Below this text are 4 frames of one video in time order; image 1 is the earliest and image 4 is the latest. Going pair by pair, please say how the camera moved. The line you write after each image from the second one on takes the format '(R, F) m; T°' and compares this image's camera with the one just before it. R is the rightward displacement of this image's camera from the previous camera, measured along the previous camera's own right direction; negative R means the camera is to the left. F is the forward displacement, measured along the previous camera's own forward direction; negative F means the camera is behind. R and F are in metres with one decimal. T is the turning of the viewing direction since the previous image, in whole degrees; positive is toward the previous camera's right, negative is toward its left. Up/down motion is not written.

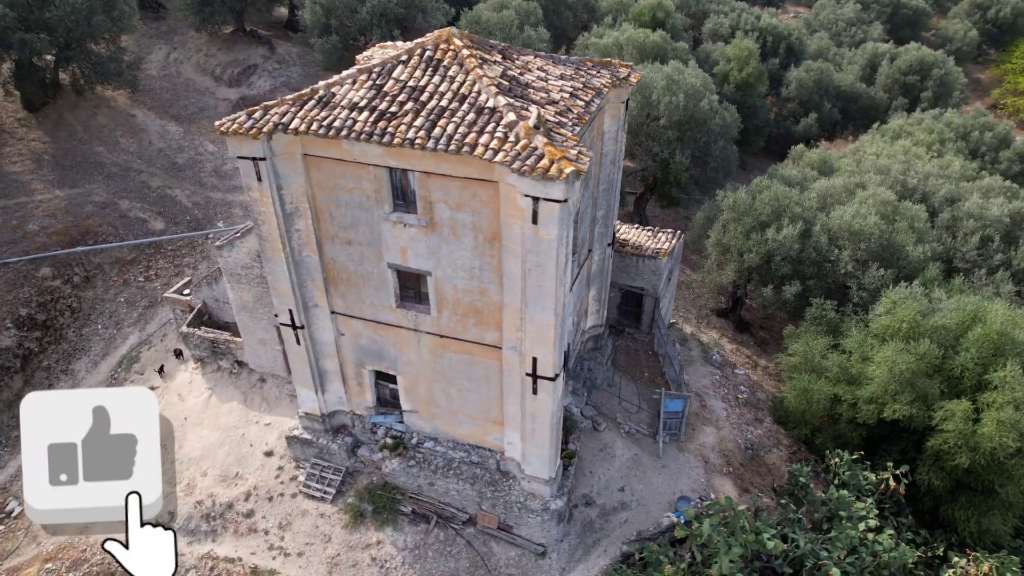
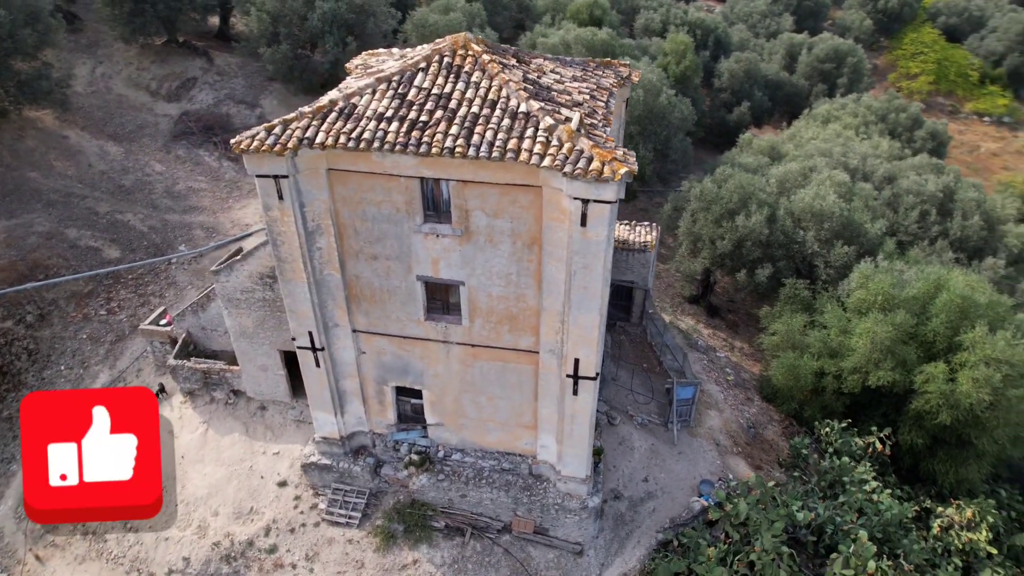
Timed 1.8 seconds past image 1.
(-2.0, +0.2) m; +7°
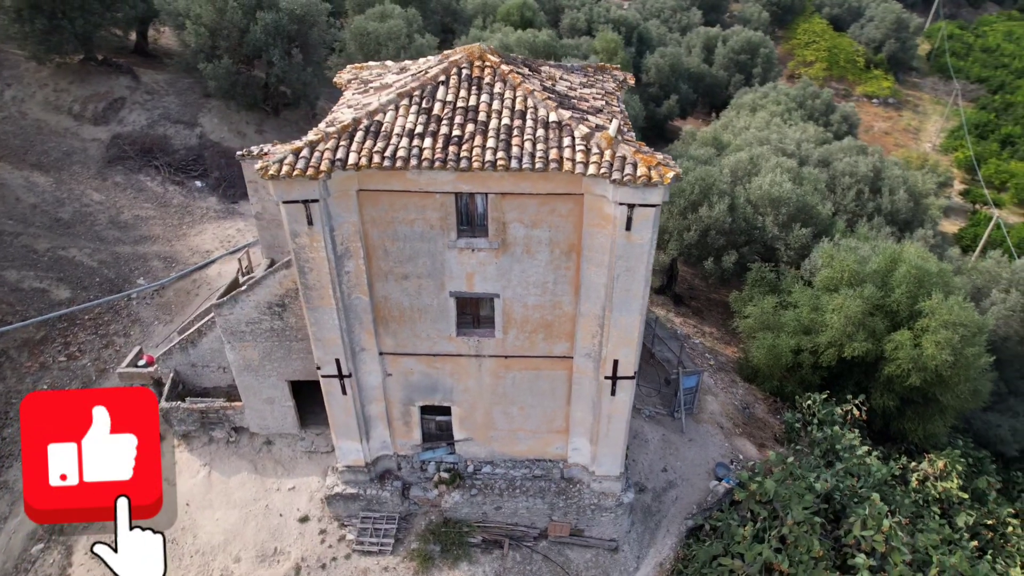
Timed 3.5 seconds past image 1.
(-2.1, +0.1) m; +7°
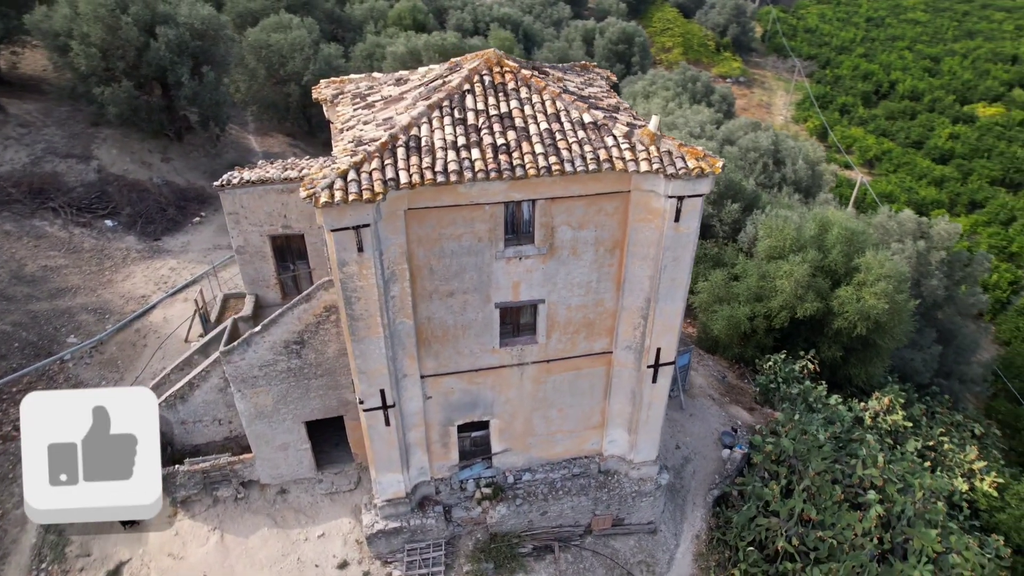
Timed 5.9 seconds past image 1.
(-2.9, +0.4) m; +11°
